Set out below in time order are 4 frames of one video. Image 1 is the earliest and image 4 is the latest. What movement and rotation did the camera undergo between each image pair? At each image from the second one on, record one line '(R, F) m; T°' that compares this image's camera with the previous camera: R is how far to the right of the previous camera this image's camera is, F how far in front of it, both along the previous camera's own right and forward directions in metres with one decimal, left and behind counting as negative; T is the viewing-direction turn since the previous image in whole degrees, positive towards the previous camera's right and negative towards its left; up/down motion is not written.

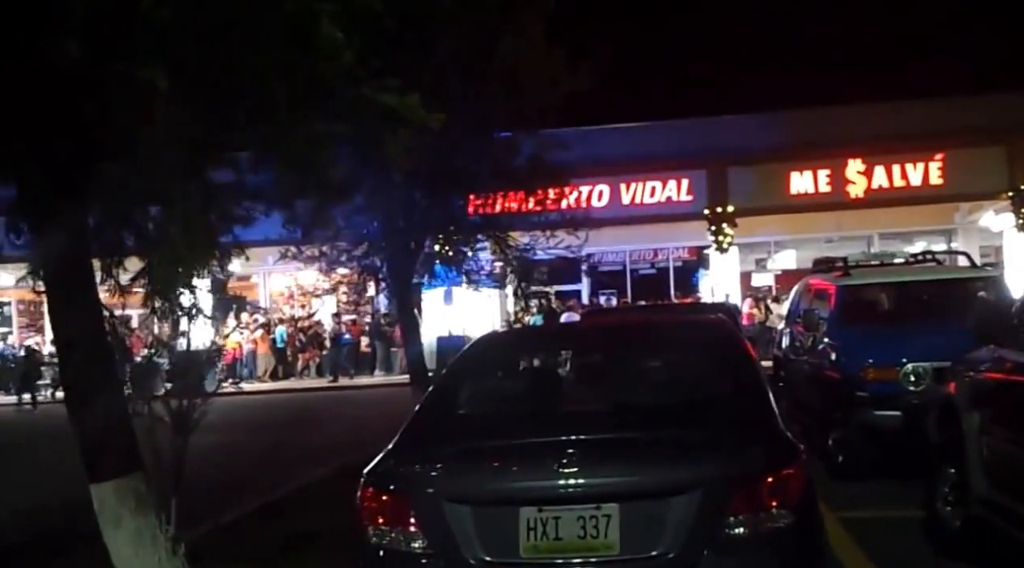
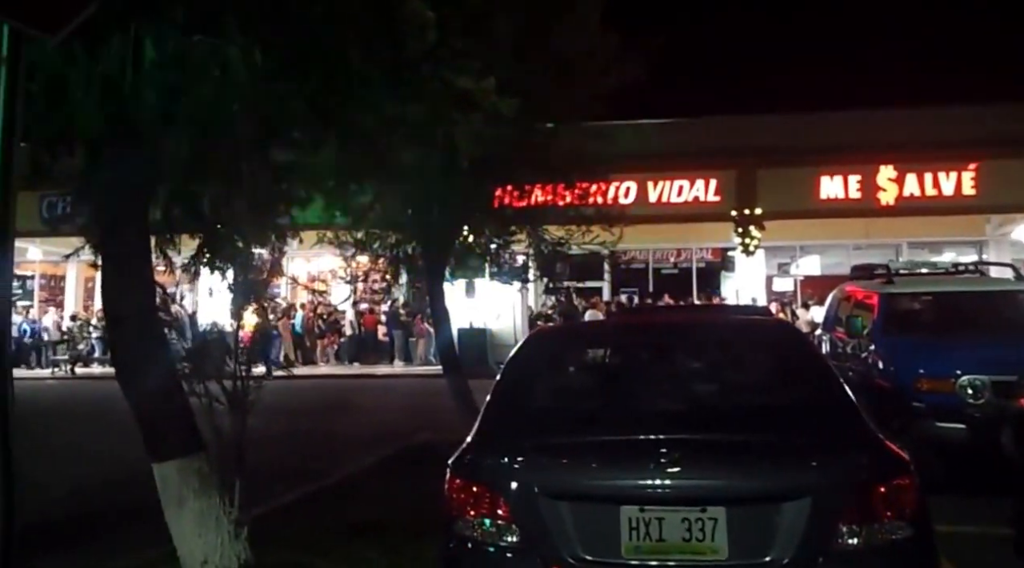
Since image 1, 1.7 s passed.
(-0.4, +0.2) m; 0°
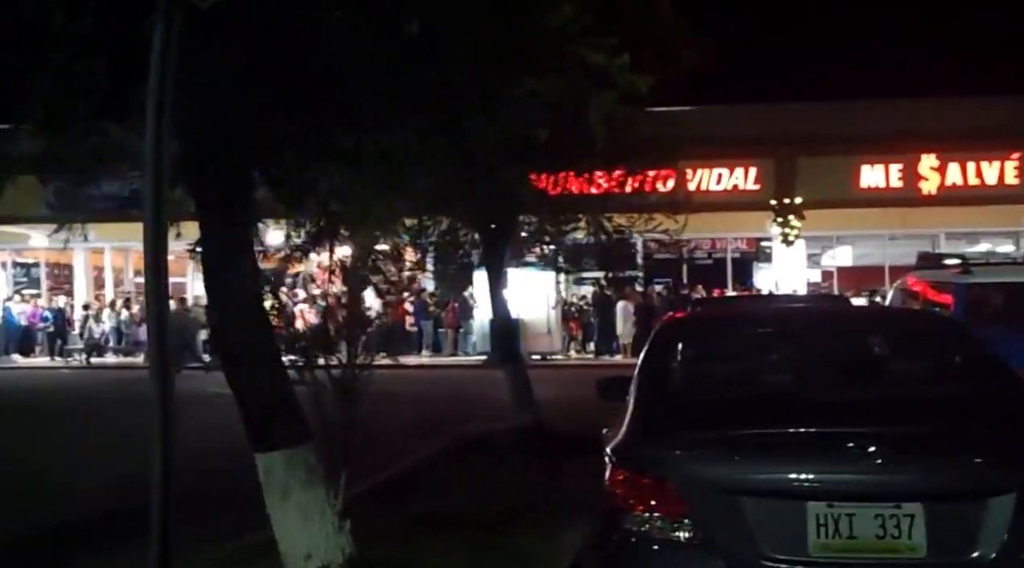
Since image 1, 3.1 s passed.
(-0.6, +0.3) m; 0°
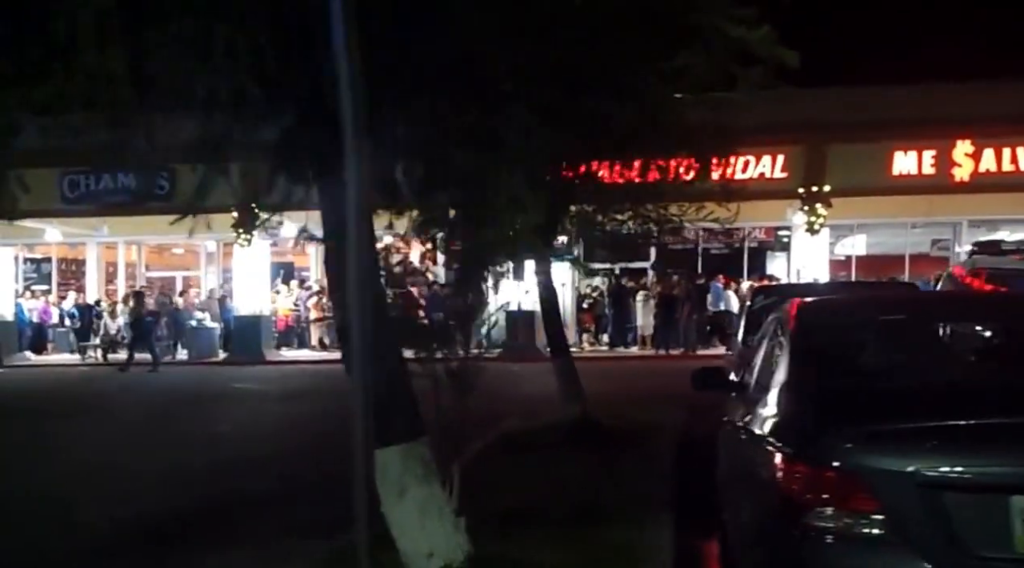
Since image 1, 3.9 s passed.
(-0.7, +0.1) m; +1°
